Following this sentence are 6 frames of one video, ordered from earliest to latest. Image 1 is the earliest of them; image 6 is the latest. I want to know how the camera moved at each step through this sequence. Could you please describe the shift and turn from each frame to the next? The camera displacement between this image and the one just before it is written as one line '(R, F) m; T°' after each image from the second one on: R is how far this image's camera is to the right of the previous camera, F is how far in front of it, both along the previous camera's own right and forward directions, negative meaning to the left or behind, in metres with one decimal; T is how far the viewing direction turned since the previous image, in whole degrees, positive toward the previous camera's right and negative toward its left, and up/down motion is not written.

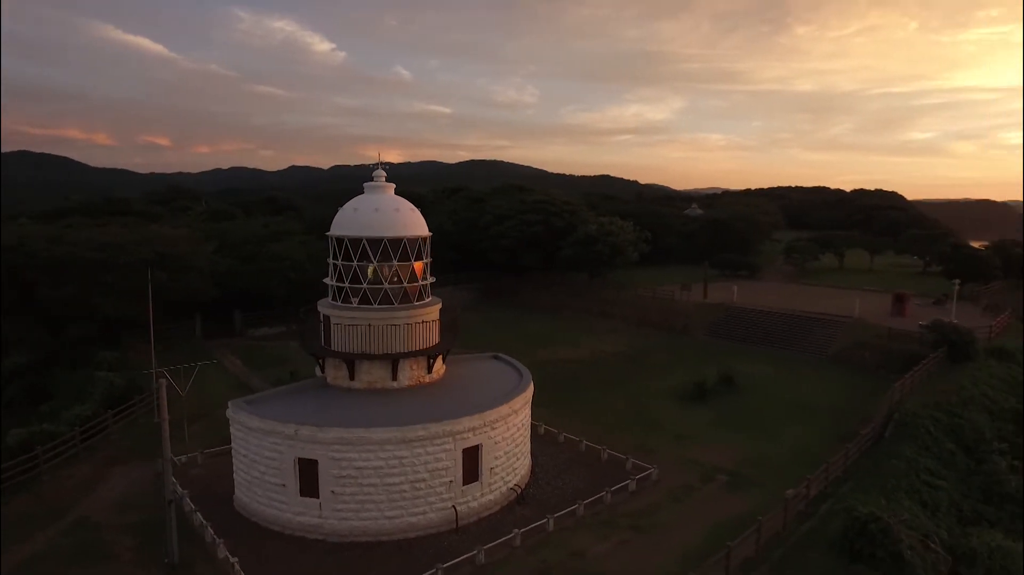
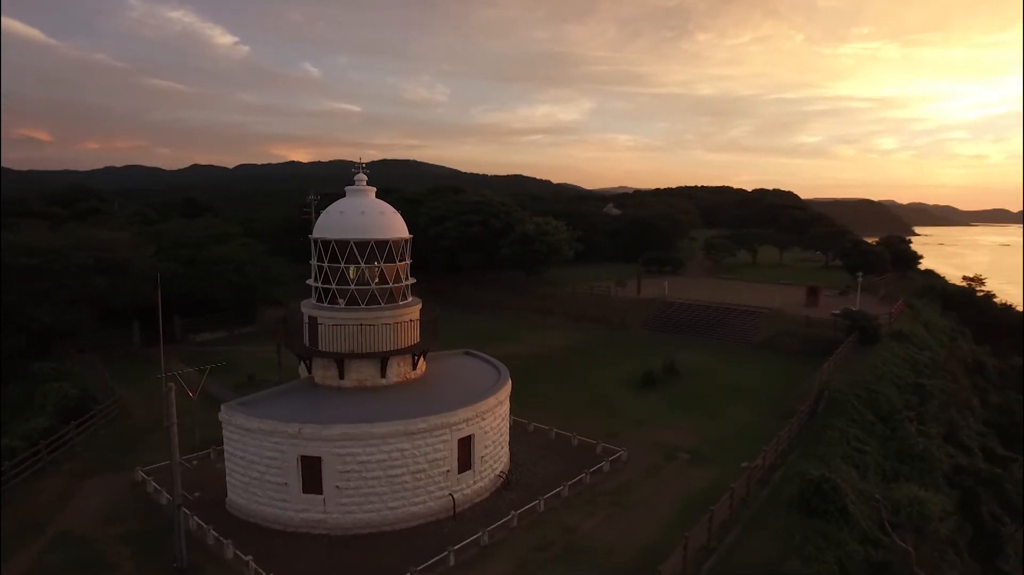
(-1.9, -0.9) m; +8°
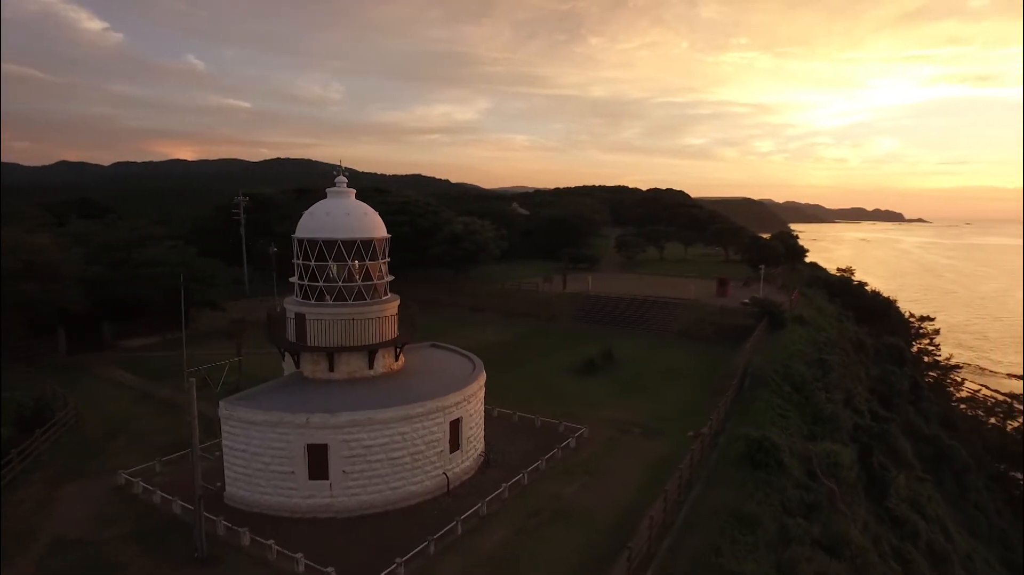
(-2.2, -1.4) m; +9°
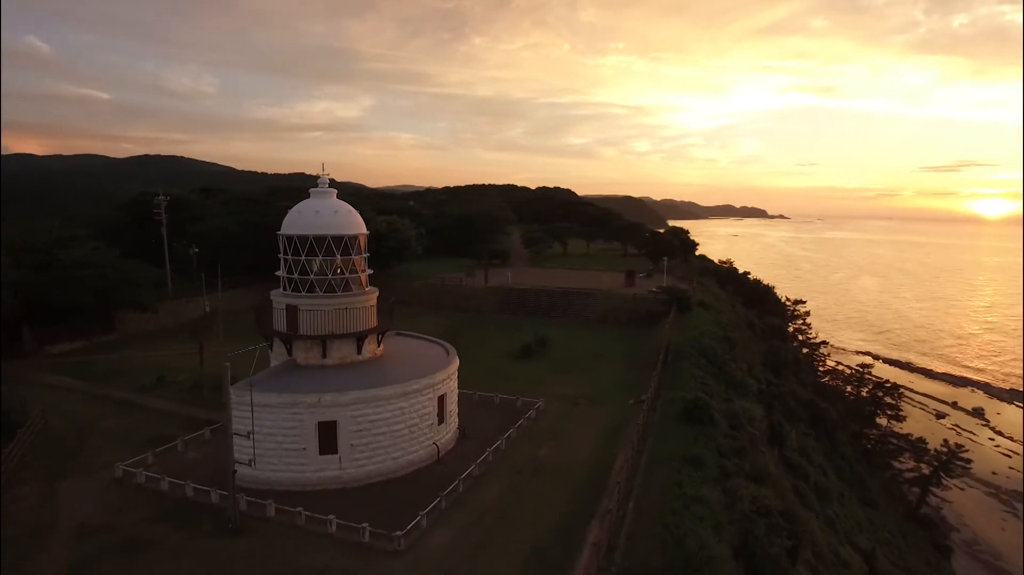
(-2.7, -2.1) m; +10°
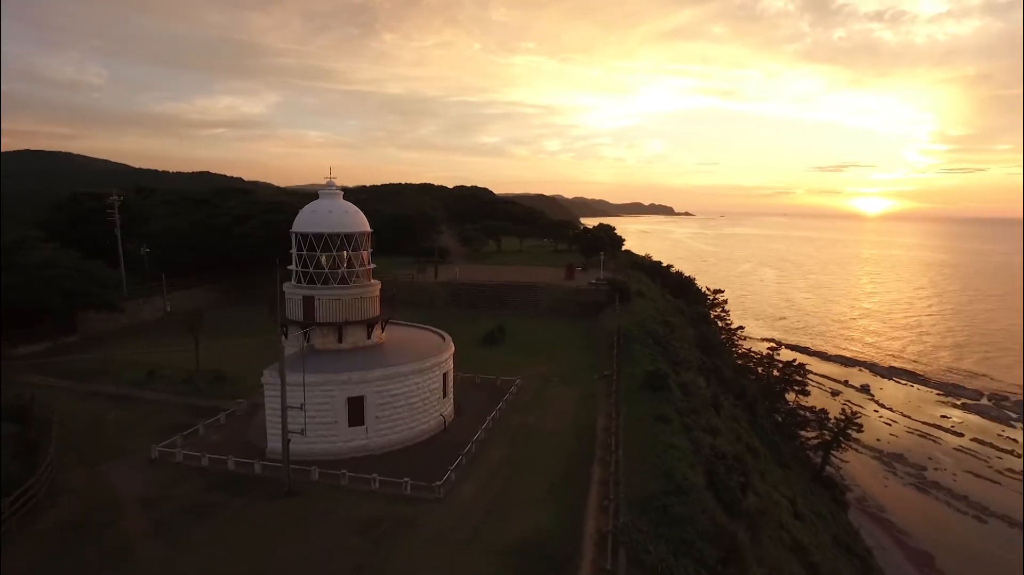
(-2.7, -2.7) m; +8°
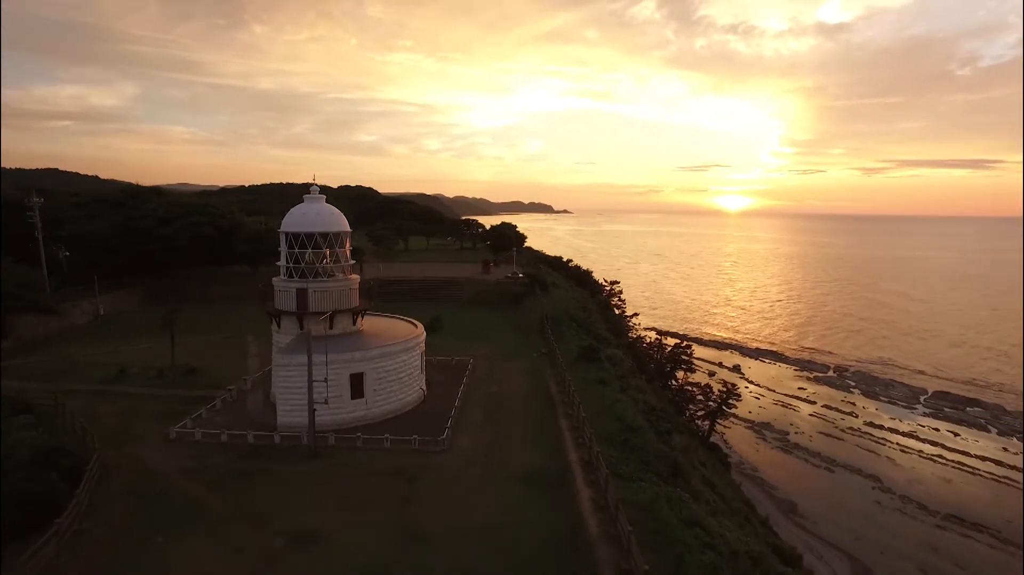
(-3.3, -3.6) m; +10°
